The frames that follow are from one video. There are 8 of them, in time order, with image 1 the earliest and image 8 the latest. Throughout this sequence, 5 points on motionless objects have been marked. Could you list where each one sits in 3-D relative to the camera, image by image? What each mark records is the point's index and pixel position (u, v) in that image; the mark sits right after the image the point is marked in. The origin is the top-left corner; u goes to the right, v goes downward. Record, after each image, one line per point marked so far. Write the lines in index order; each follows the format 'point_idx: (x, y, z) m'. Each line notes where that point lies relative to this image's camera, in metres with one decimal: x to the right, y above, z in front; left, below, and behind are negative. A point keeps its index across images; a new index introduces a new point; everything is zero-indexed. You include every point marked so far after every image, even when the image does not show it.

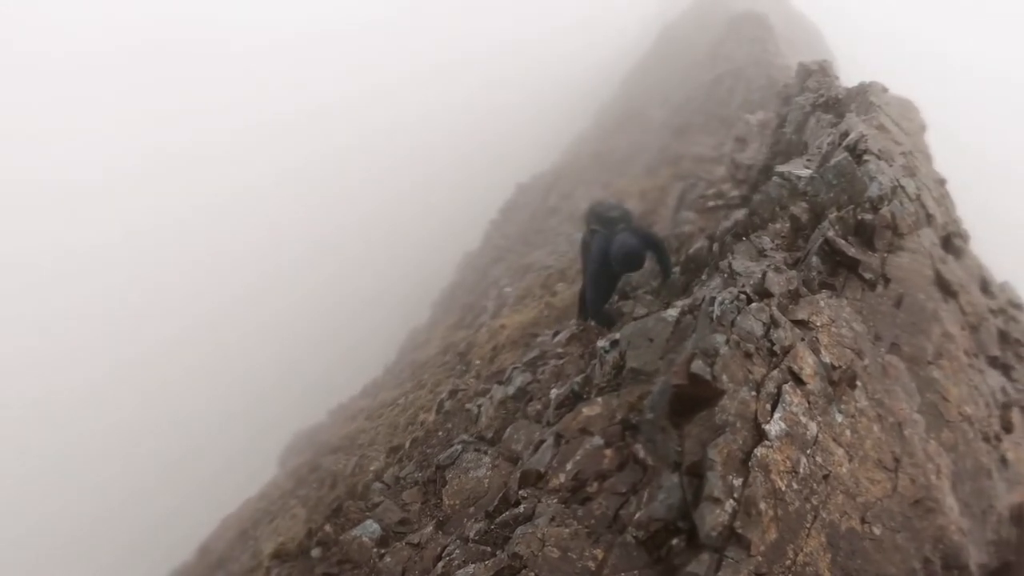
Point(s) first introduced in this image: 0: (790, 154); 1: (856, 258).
0: (+6.0, +2.9, +15.6) m
1: (+5.7, +0.5, +12.1) m
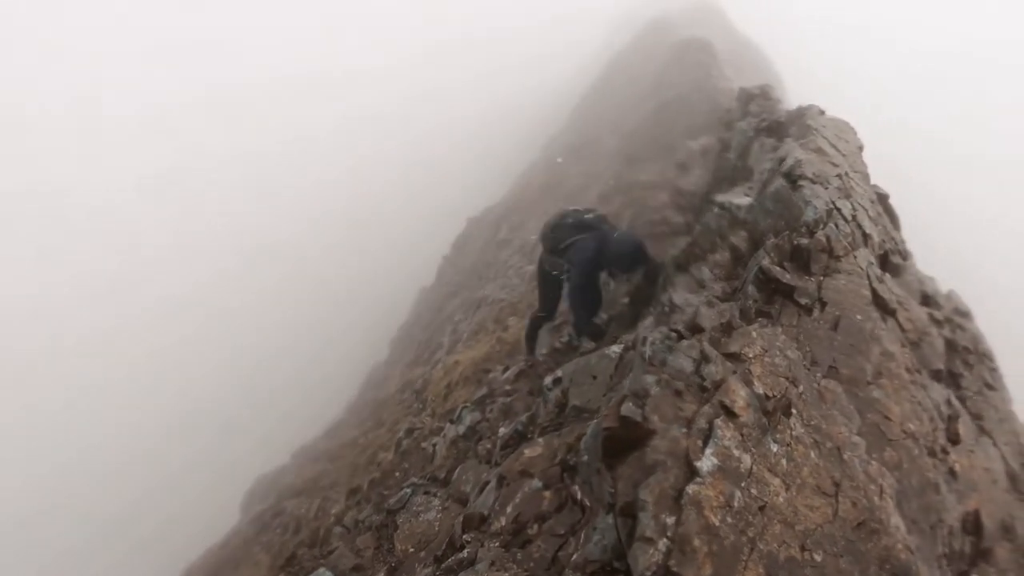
0: (+4.8, +2.4, +15.9) m
1: (+4.7, +0.1, +12.3) m
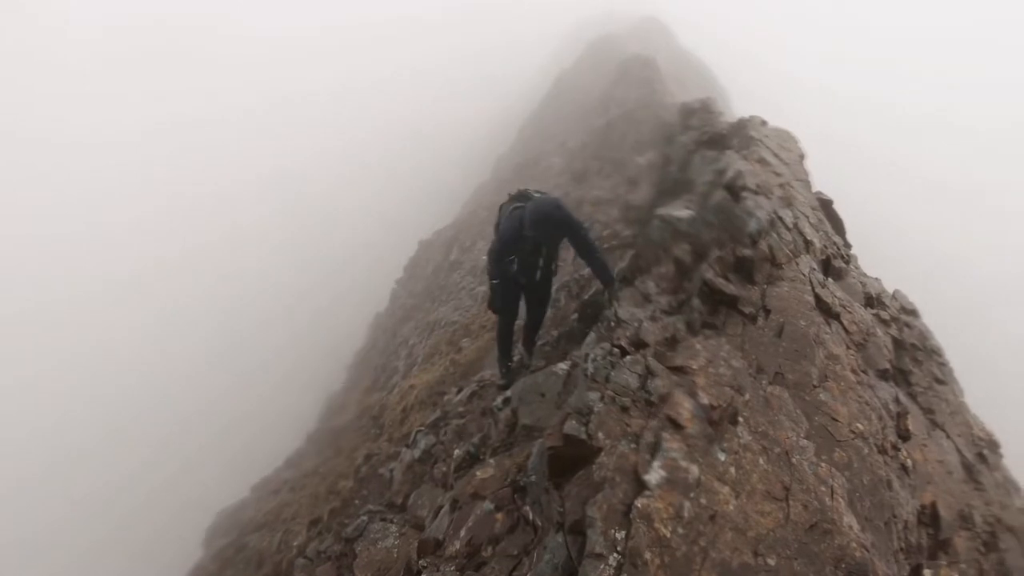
0: (+3.7, +2.2, +16.2) m
1: (+3.8, -0.1, +12.6) m
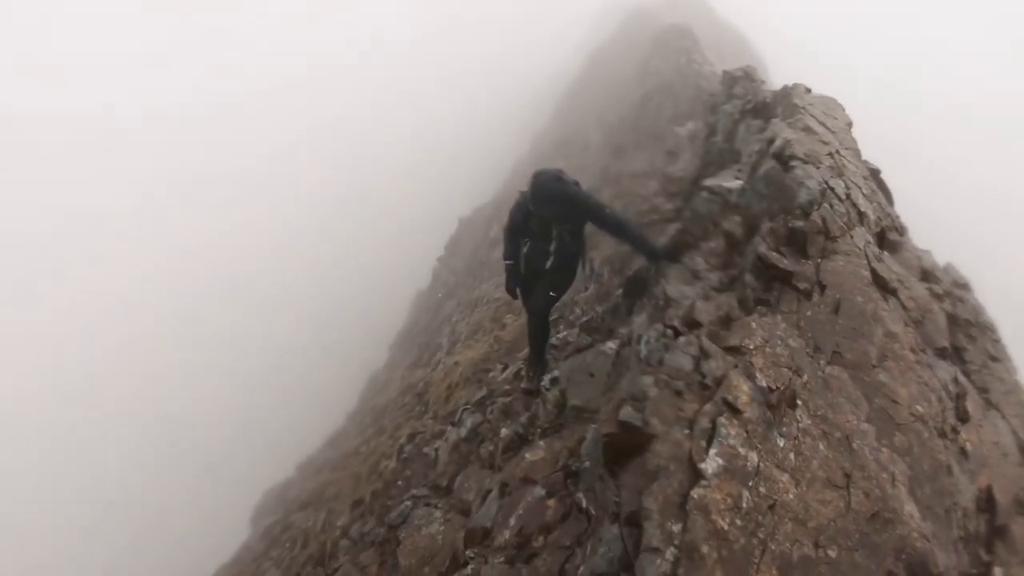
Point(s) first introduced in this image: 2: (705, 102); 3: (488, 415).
0: (+4.4, +2.7, +15.4) m
1: (+4.5, +0.3, +11.8) m
2: (+5.0, +4.9, +19.2) m
3: (-0.6, -2.4, +13.1) m
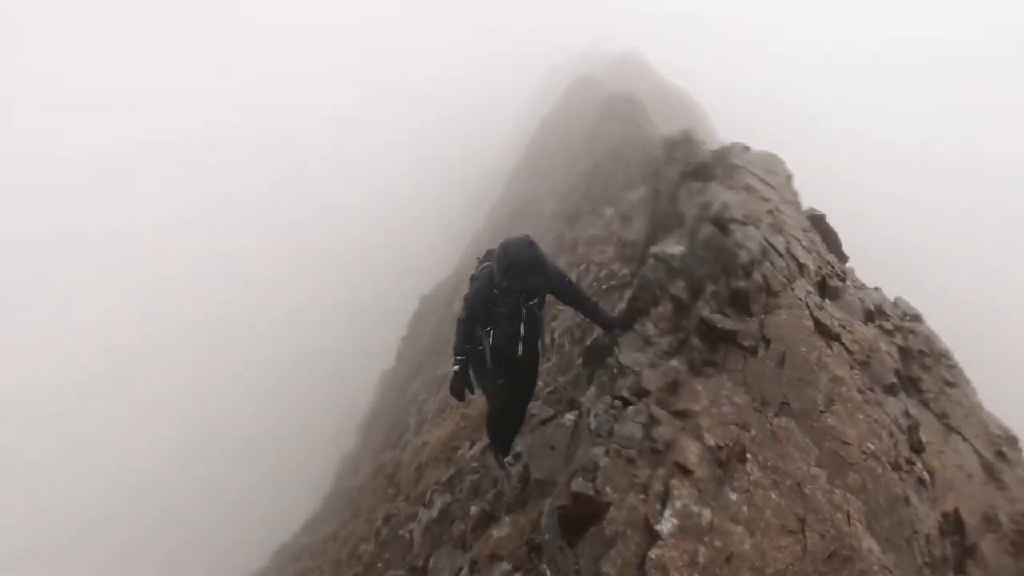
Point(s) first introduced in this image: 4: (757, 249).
0: (+3.6, +1.4, +16.5) m
1: (+3.9, -0.7, +12.8) m
2: (+3.9, +3.5, +20.4) m
3: (-1.1, -3.9, +13.8) m
4: (+4.6, +0.7, +13.7) m
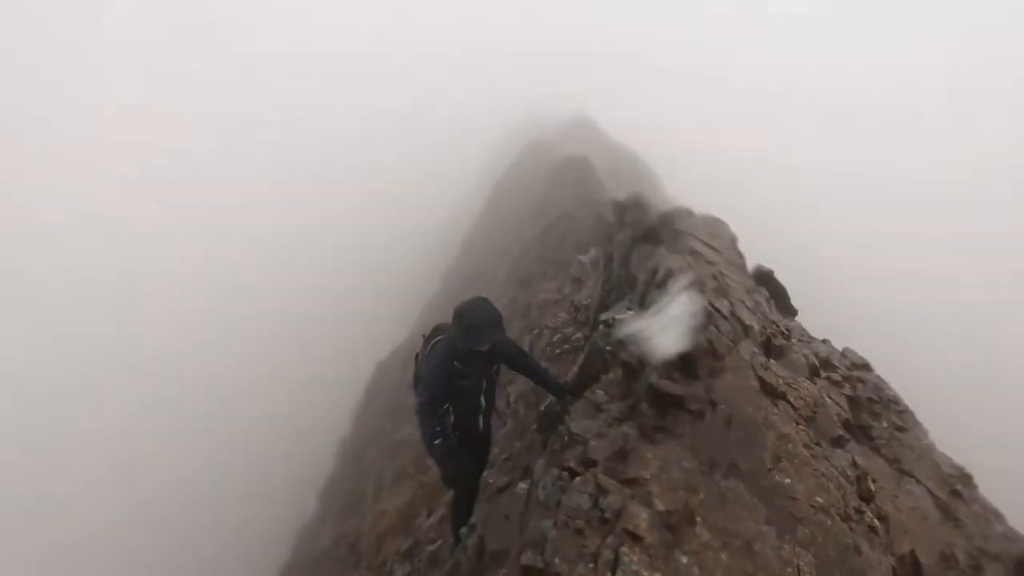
0: (+2.5, 0.0, +17.0) m
1: (+3.0, -1.9, +13.2) m
2: (+2.7, +1.9, +21.1) m
3: (-1.8, -5.2, +13.9) m
4: (+3.7, -0.5, +14.3) m
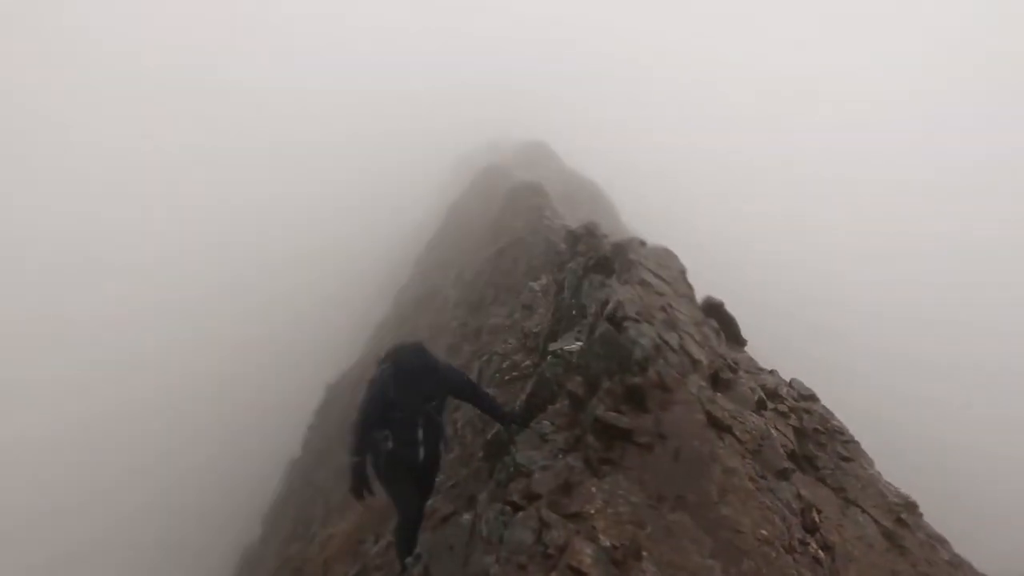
0: (+1.4, -0.7, +17.1) m
1: (+2.1, -2.5, +13.3) m
2: (+1.4, +1.0, +21.2) m
3: (-2.8, -5.8, +13.6) m
4: (+2.7, -1.1, +14.4) m
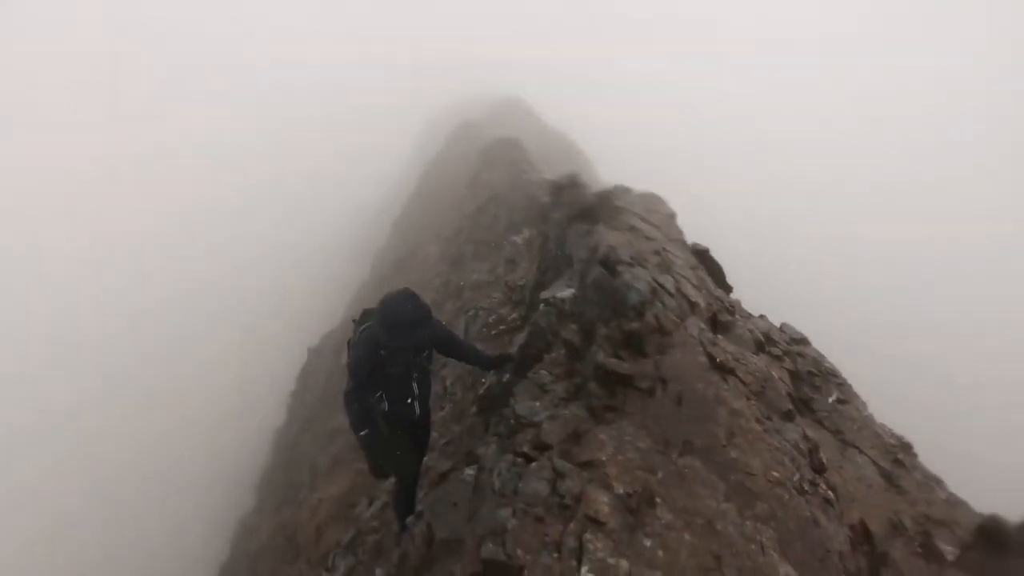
0: (+1.1, +0.4, +16.5) m
1: (+2.0, -1.5, +12.7) m
2: (+0.7, +2.1, +20.6) m
3: (-2.6, -5.1, +12.9) m
4: (+2.5, 0.0, +13.9) m
